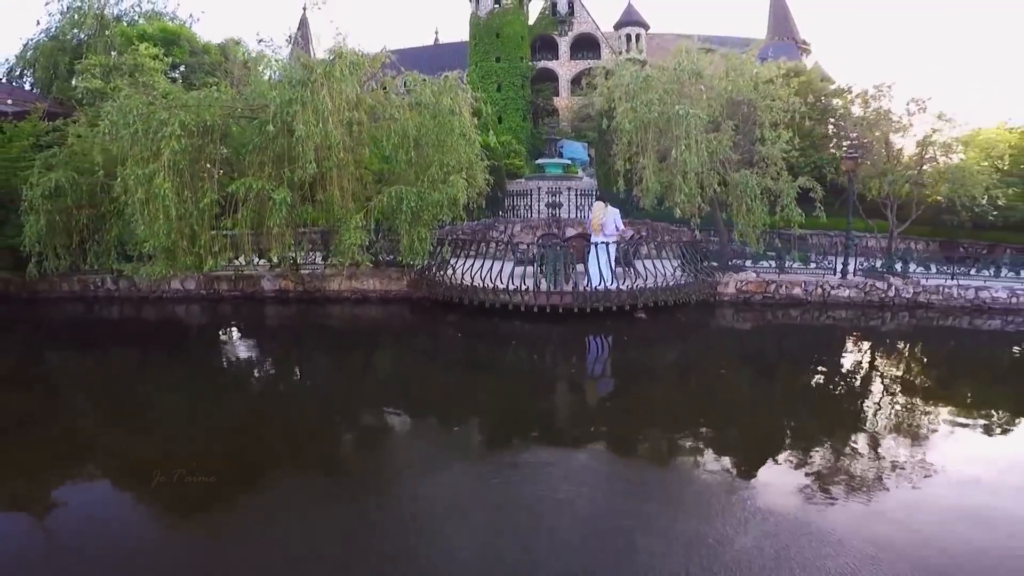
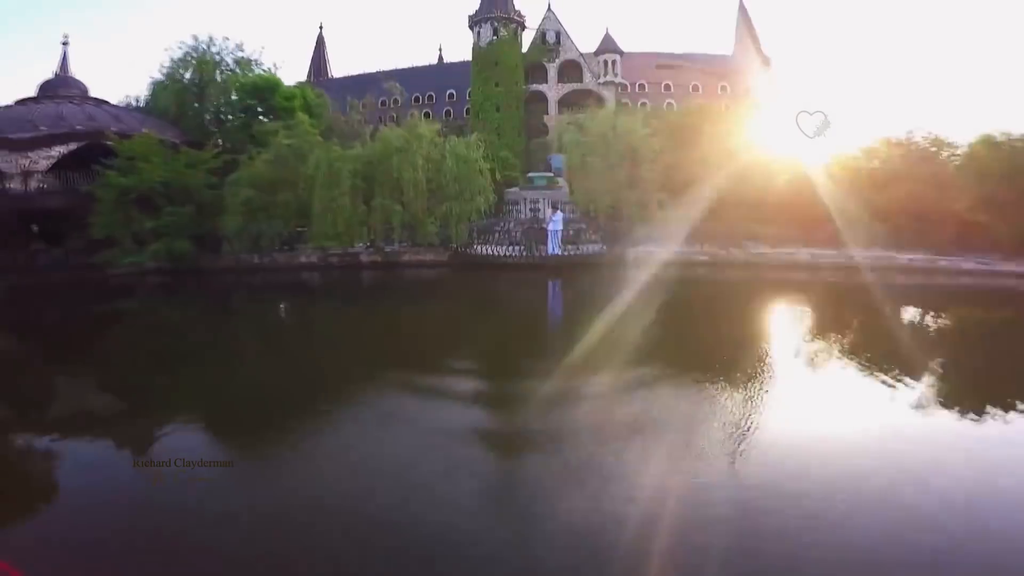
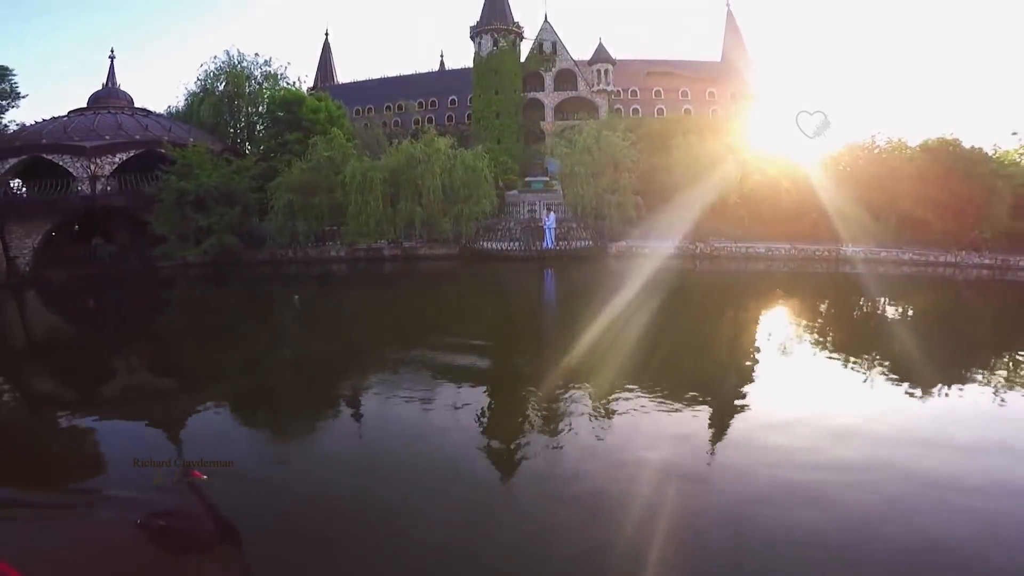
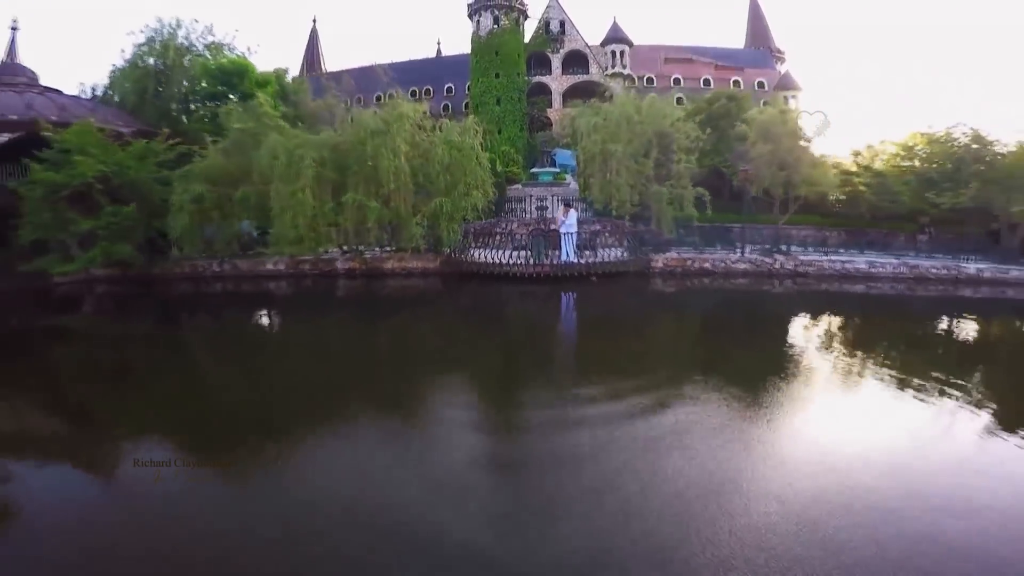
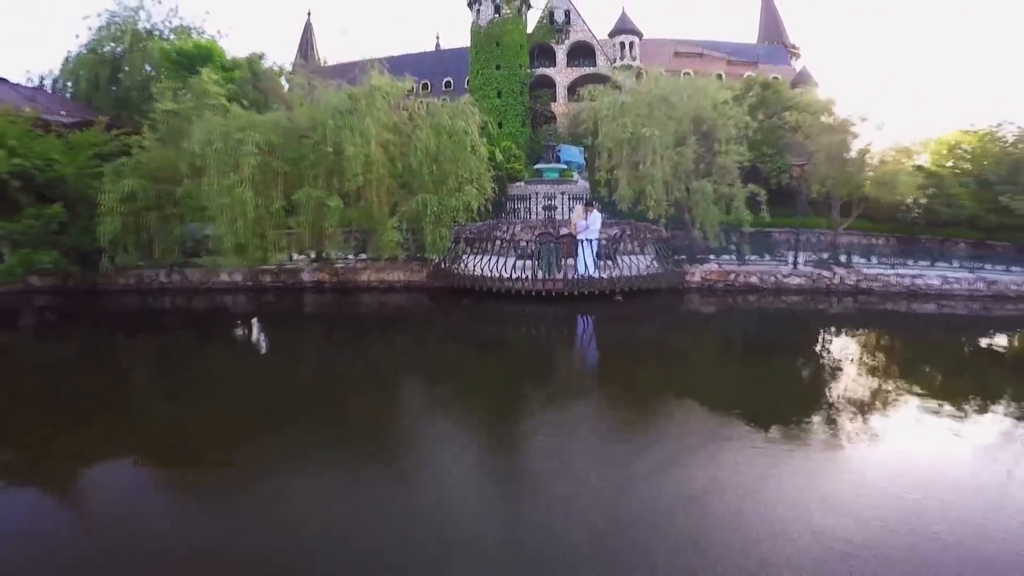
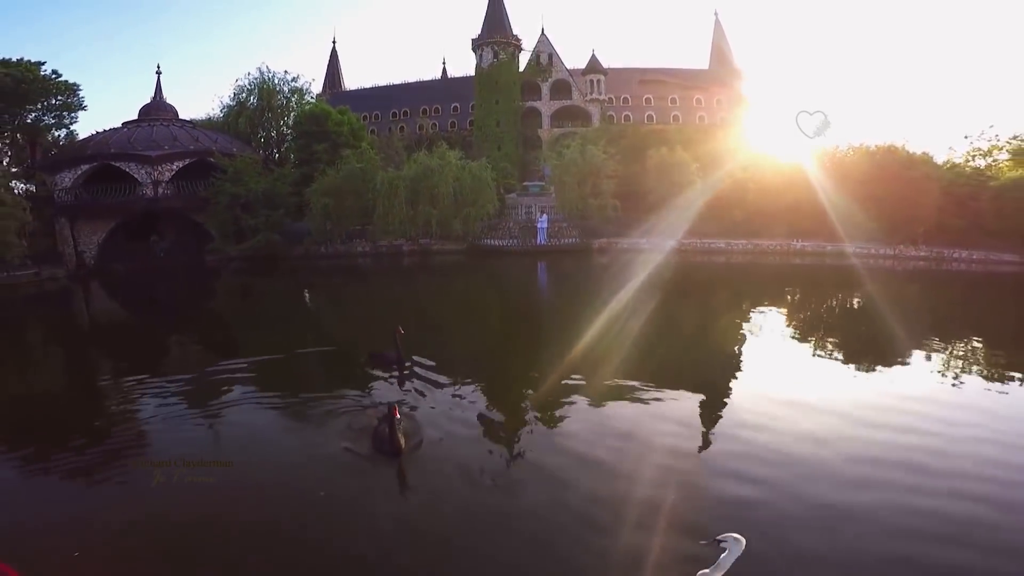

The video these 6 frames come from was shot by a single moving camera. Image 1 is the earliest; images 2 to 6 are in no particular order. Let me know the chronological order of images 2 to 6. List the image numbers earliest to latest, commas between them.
5, 4, 2, 3, 6
